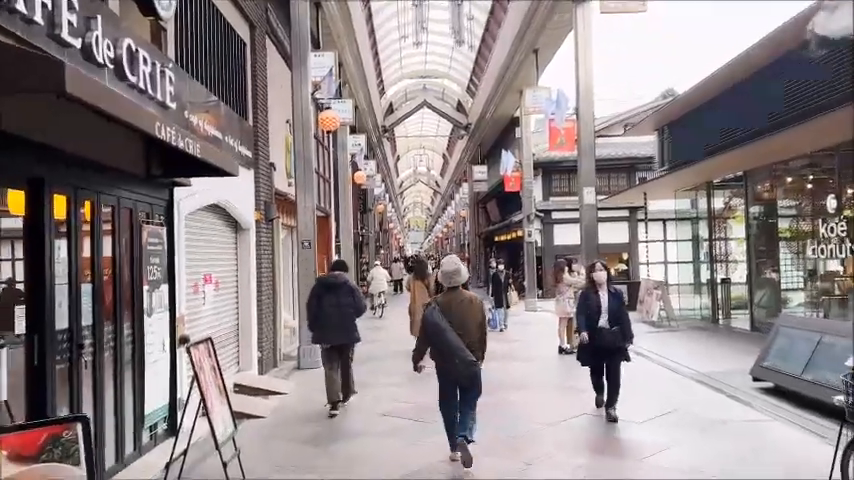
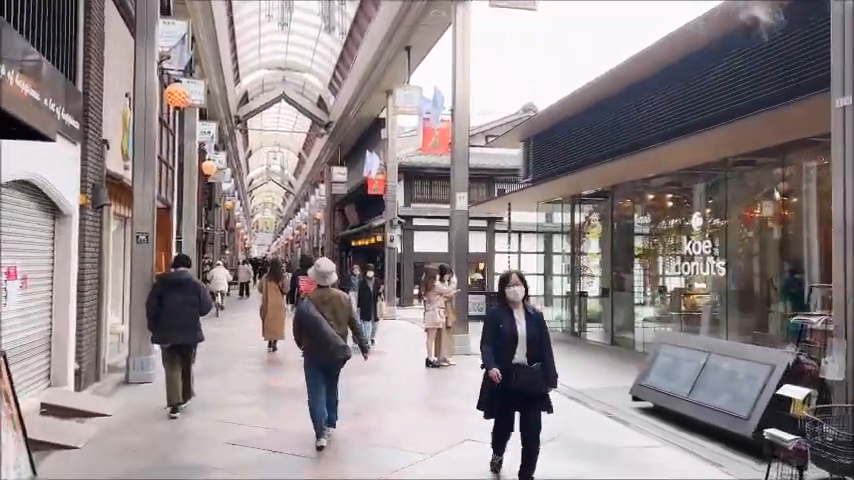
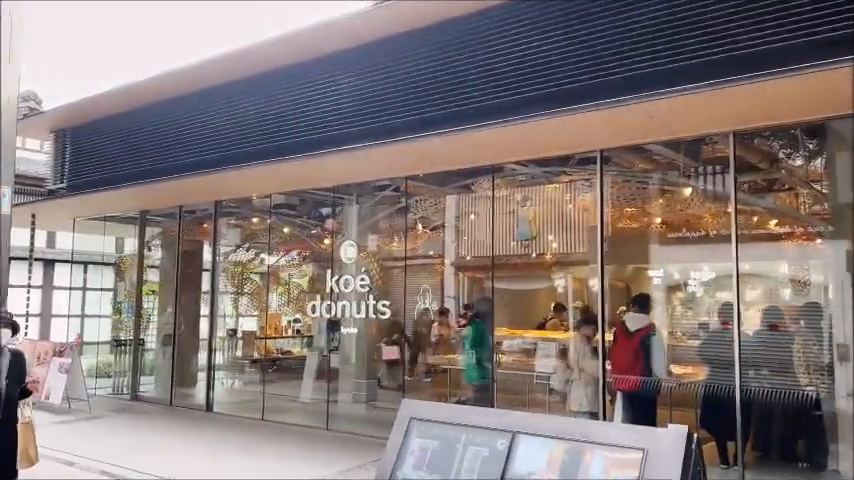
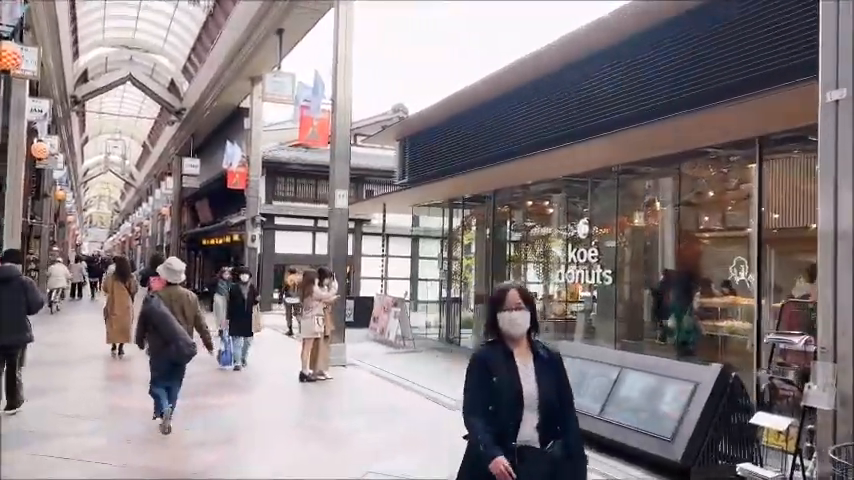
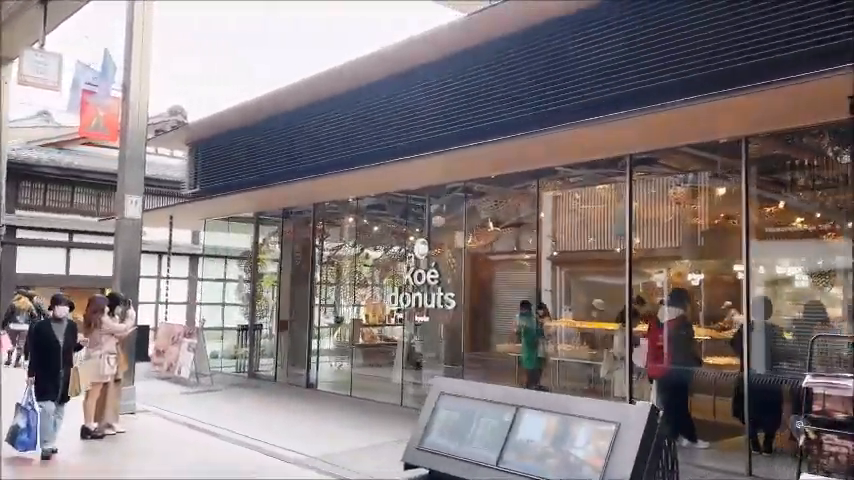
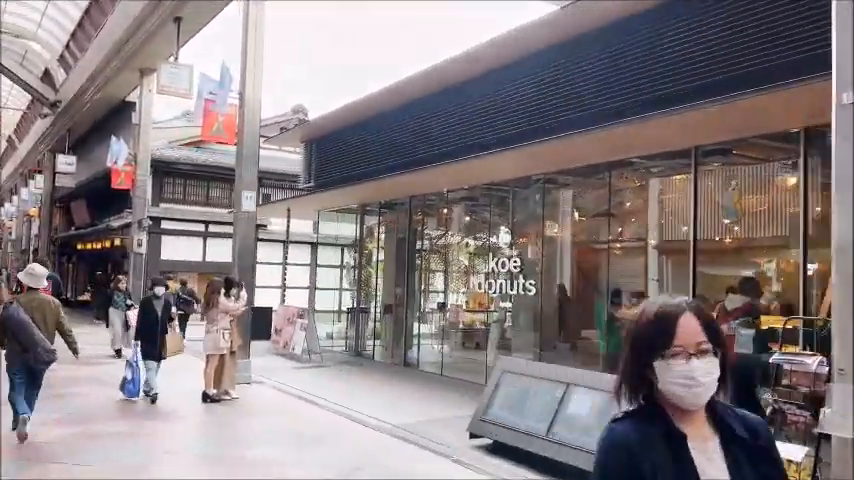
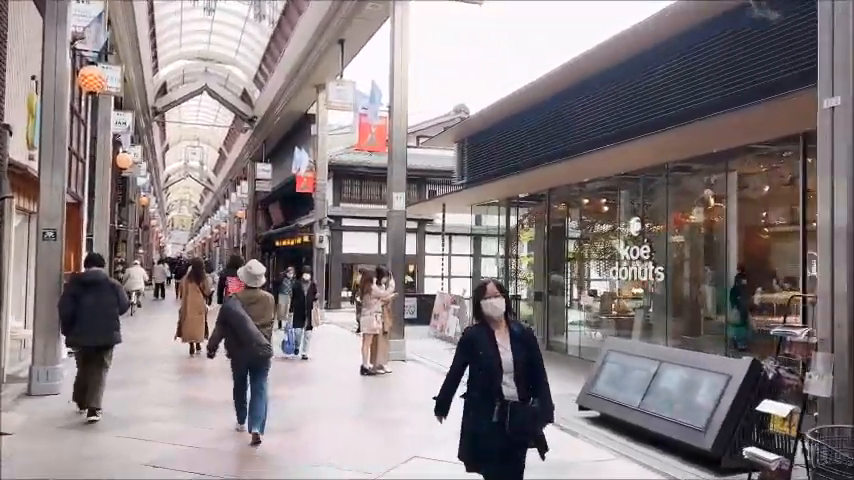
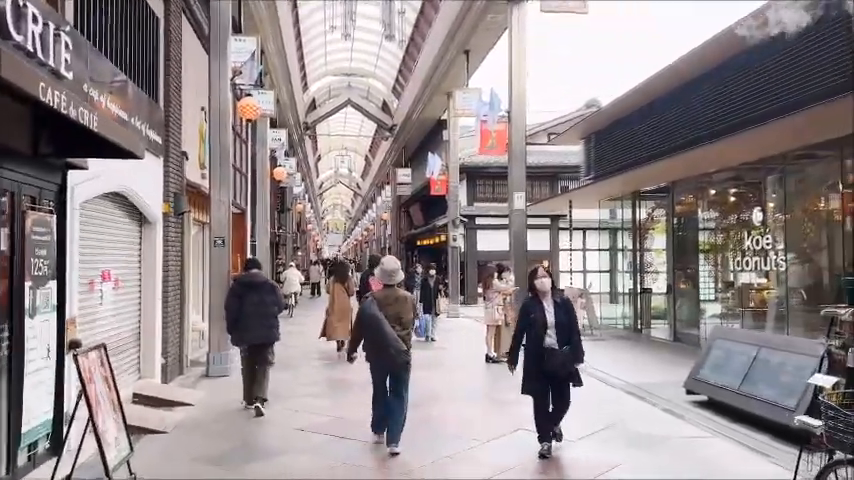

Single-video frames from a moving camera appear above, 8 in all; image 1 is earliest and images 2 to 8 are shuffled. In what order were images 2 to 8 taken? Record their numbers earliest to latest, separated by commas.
8, 2, 7, 4, 6, 5, 3
